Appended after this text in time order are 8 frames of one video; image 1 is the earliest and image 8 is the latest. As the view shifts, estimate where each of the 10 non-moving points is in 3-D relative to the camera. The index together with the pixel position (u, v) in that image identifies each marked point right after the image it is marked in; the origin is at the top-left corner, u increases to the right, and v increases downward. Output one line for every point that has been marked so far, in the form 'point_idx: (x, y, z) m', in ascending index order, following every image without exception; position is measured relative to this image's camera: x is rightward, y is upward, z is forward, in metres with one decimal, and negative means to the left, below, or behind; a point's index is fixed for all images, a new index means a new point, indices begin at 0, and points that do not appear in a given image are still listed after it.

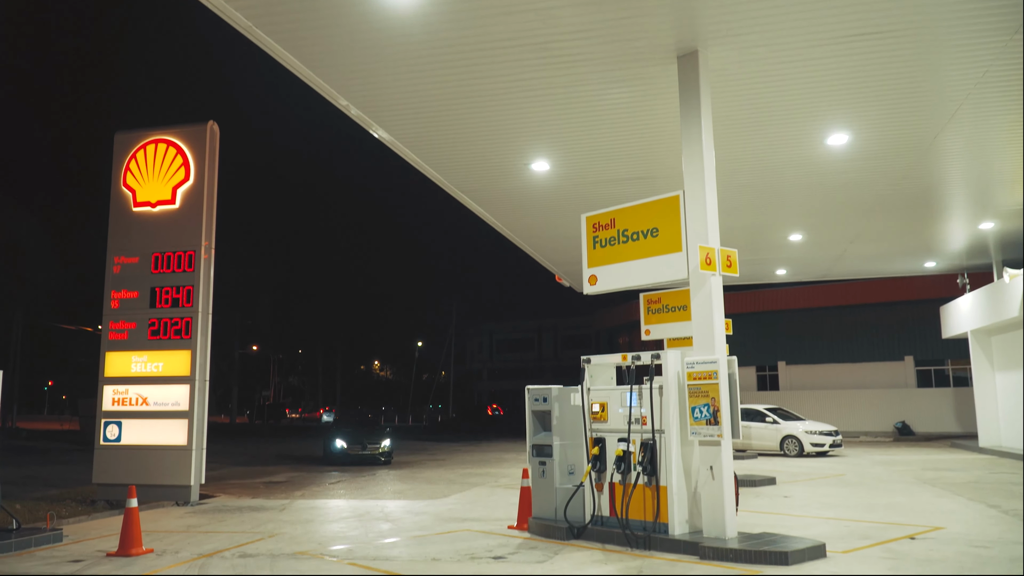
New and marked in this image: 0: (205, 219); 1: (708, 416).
0: (-5.5, +1.2, +13.5) m
1: (+2.0, -1.3, +7.7) m
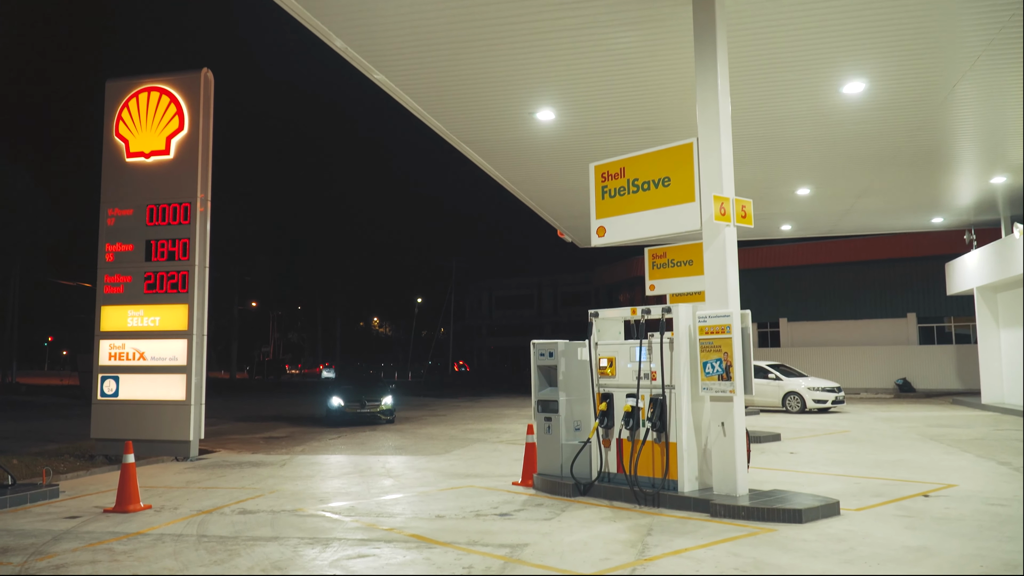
0: (-5.5, +2.1, +13.1) m
1: (+2.1, -0.8, +7.4) m
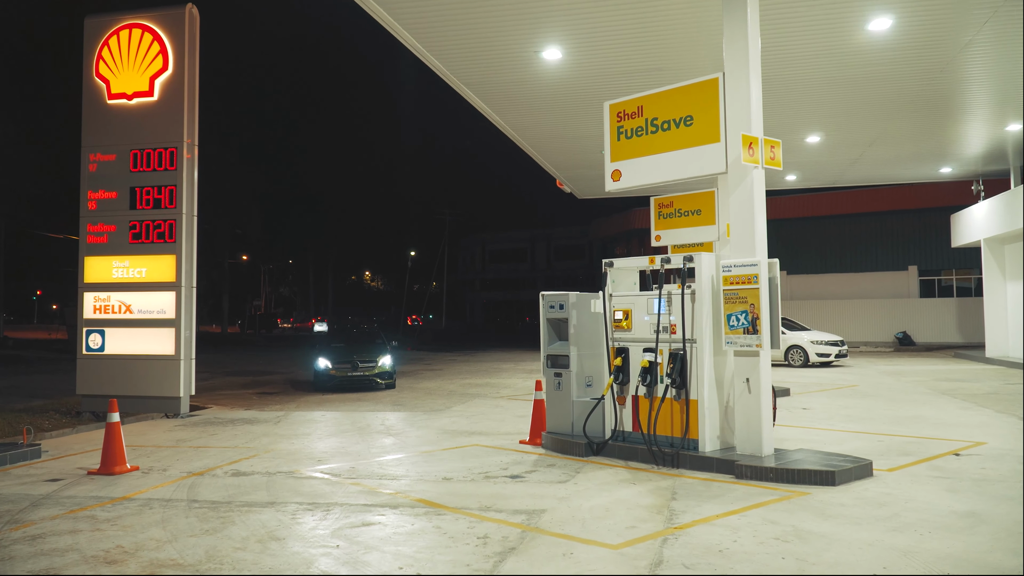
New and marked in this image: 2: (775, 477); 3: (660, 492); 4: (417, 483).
0: (-5.4, +2.9, +12.4) m
1: (+2.2, -0.3, +6.9) m
2: (+2.3, -1.6, +6.3) m
3: (+1.2, -1.7, +6.1) m
4: (-0.9, -1.8, +6.8) m
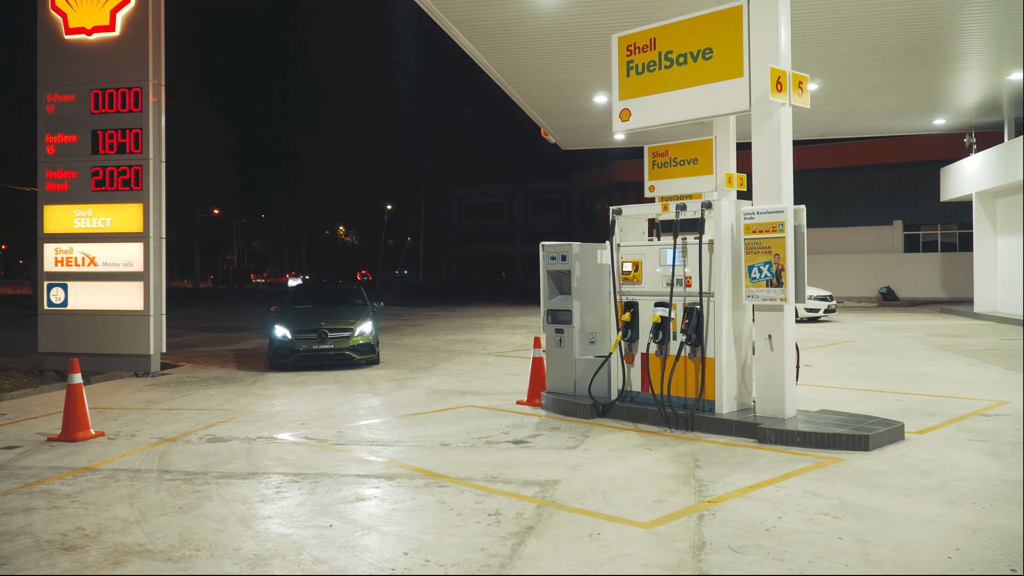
0: (-5.6, +3.7, +11.3) m
1: (+2.2, +0.1, +6.4) m
2: (+2.3, -1.2, +5.8) m
3: (+1.3, -1.3, +5.6) m
4: (-0.8, -1.4, +6.2) m
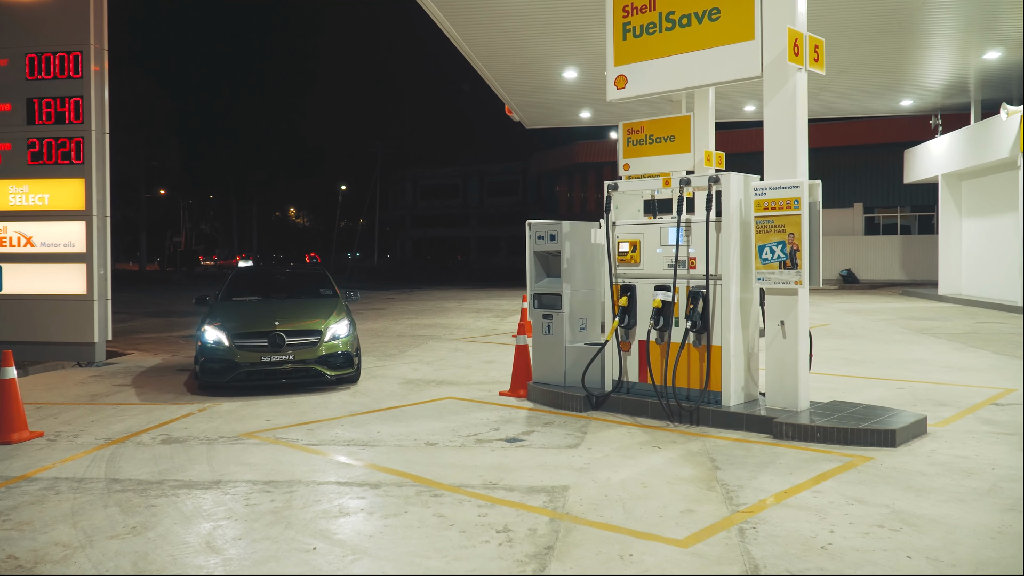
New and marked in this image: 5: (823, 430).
0: (-5.9, +3.9, +10.3) m
1: (+2.2, +0.2, +5.9) m
2: (+2.3, -1.1, +5.4) m
3: (+1.3, -1.2, +5.1) m
4: (-0.9, -1.2, +5.6) m
5: (+2.3, -1.0, +5.4) m
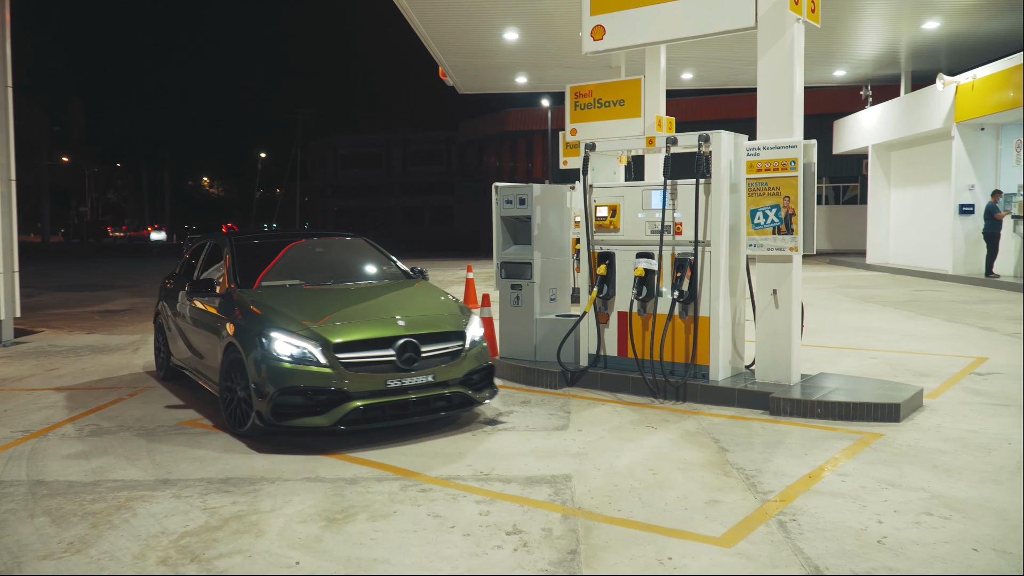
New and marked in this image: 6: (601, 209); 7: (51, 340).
0: (-6.5, +4.3, +9.0) m
1: (+2.0, +0.5, +5.6) m
2: (+2.2, -0.9, +5.1) m
3: (+1.2, -1.0, +4.8) m
4: (-1.0, -1.0, +5.1) m
5: (+2.2, -0.8, +5.2) m
6: (+0.8, +0.7, +6.4) m
7: (-6.2, -0.7, +10.0) m
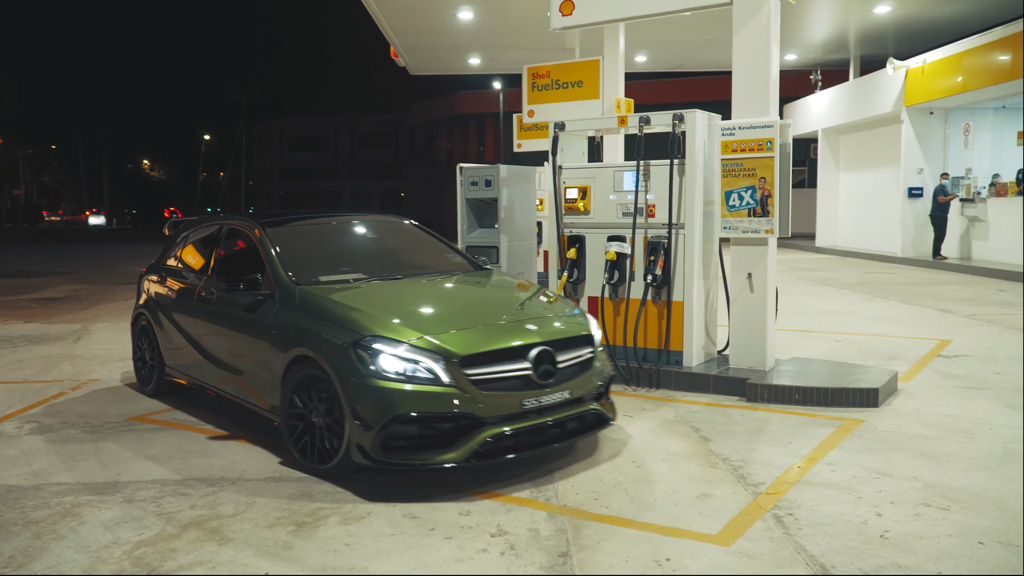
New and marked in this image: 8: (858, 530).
0: (-6.9, +4.4, +8.2) m
1: (+1.8, +0.6, +5.5) m
2: (+2.0, -0.8, +5.0) m
3: (+1.0, -0.9, +4.6) m
4: (-1.2, -0.9, +4.8) m
5: (+2.0, -0.7, +5.1) m
6: (+0.5, +0.8, +6.2) m
7: (-6.7, -0.5, +9.4) m
8: (+1.4, -1.0, +3.0) m
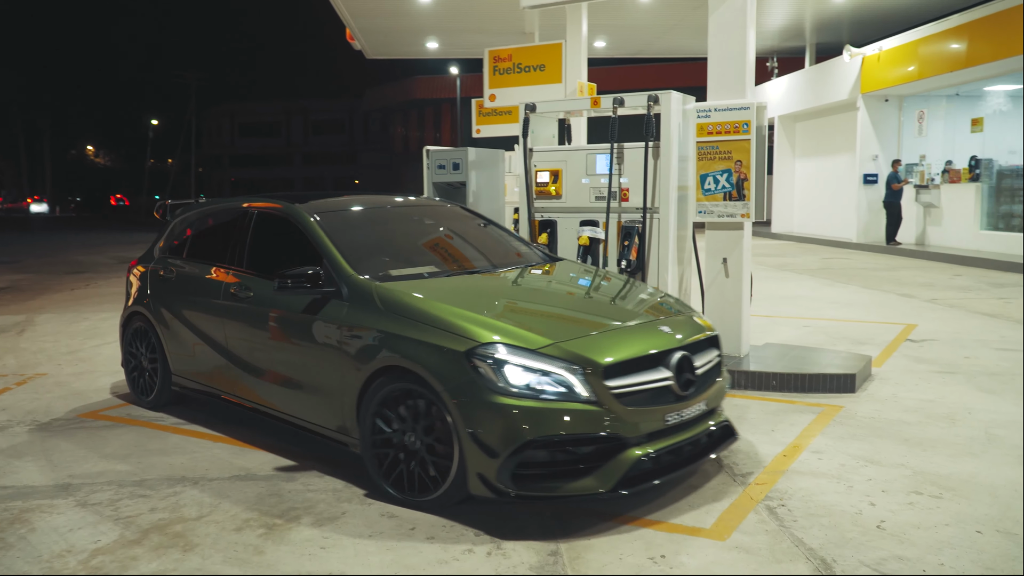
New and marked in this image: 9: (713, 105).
0: (-7.3, +4.5, +7.6) m
1: (+1.6, +0.7, +5.4) m
2: (+1.8, -0.7, +5.0) m
3: (+0.9, -0.8, +4.5) m
4: (-1.3, -0.9, +4.5) m
5: (+1.8, -0.6, +5.0) m
6: (+0.2, +0.9, +6.1) m
7: (-7.2, -0.4, +8.8) m
8: (+1.4, -0.9, +3.0) m
9: (+1.5, +1.3, +5.4) m
